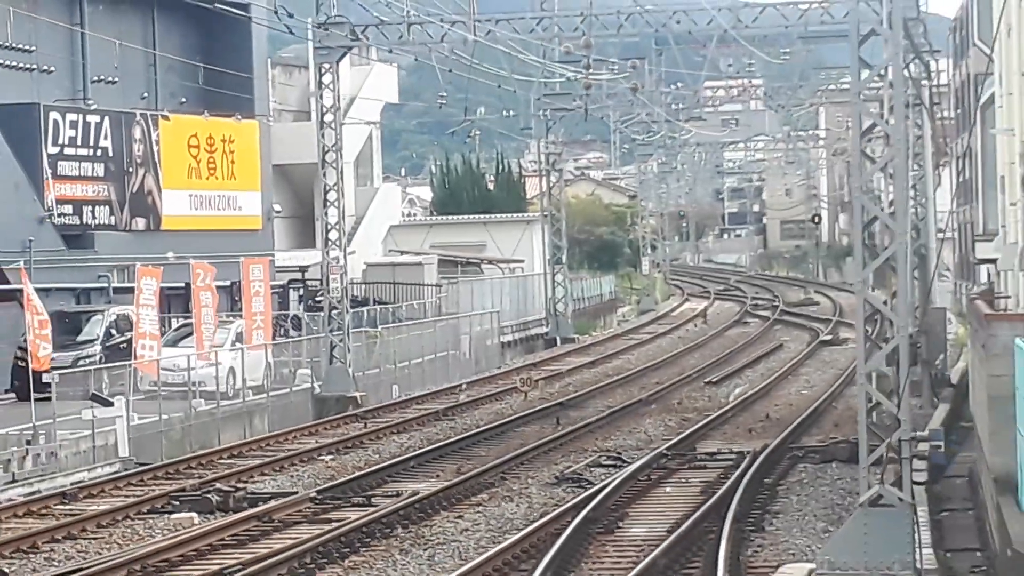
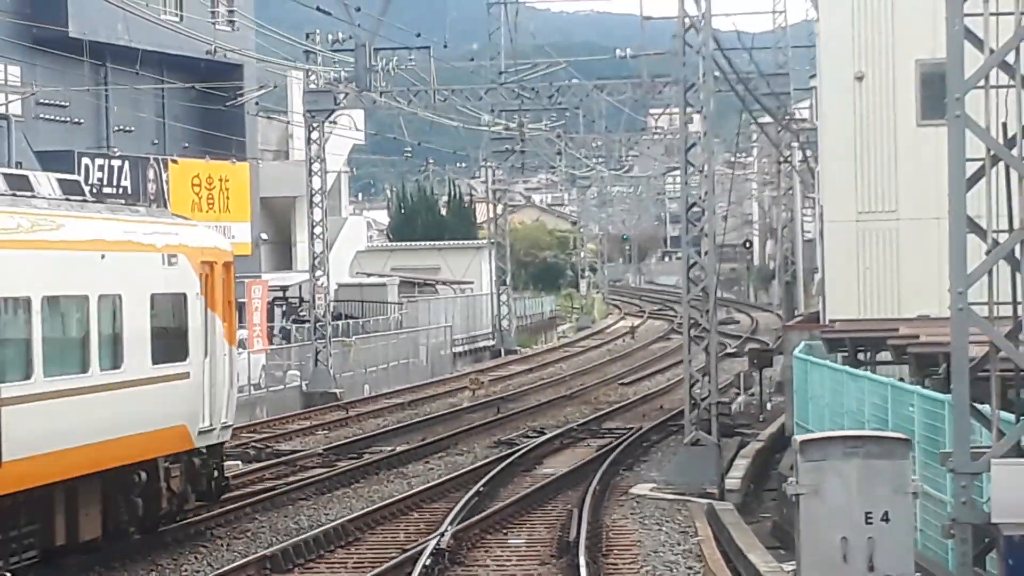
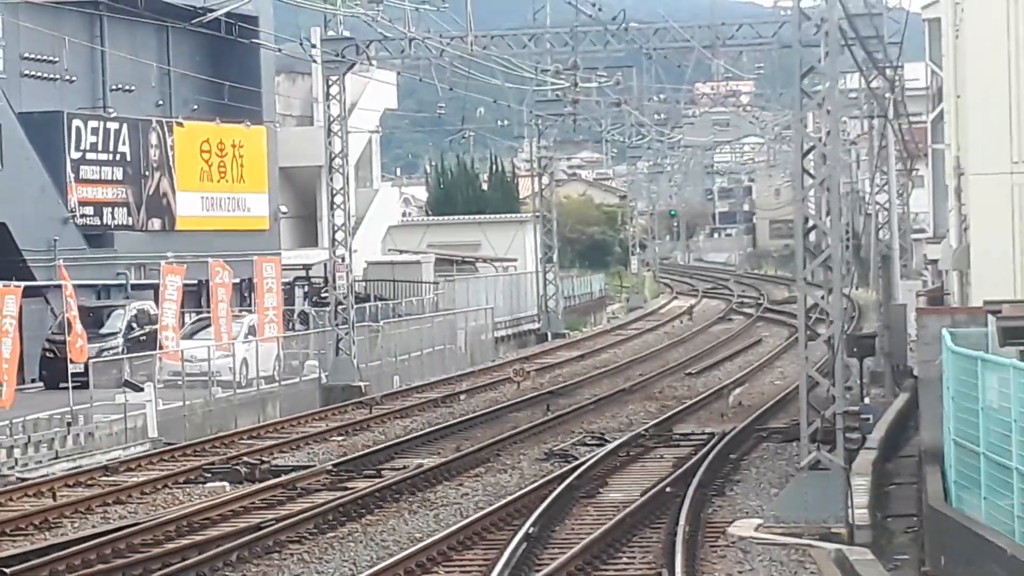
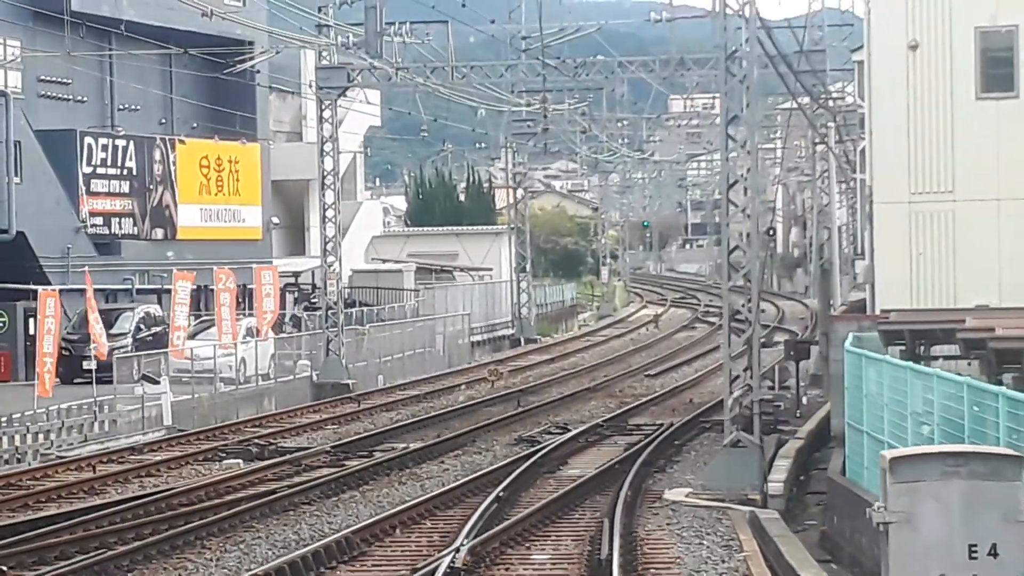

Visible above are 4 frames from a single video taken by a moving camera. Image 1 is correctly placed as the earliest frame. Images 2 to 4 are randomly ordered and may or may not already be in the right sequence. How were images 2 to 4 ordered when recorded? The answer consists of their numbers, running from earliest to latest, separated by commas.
3, 4, 2
